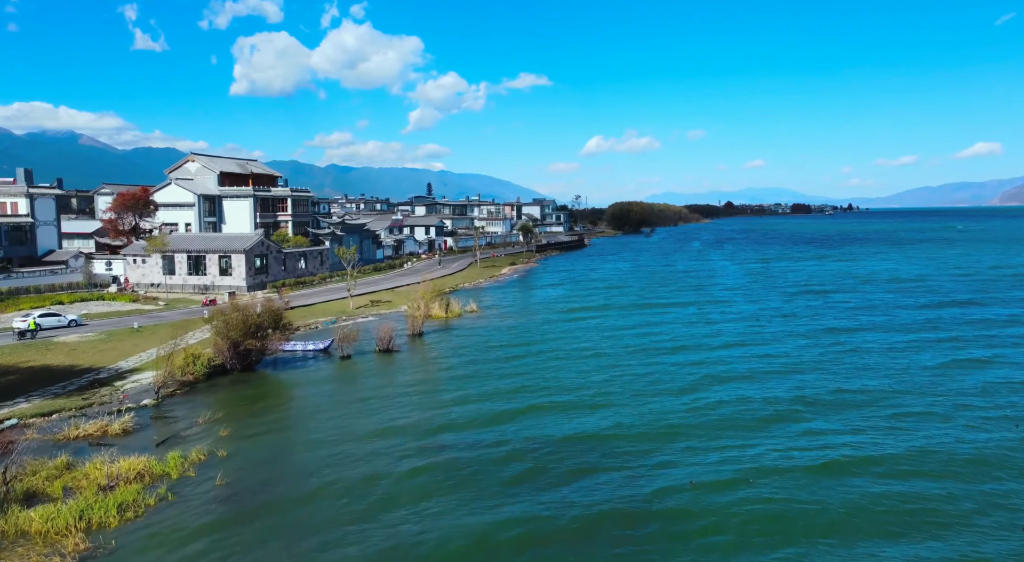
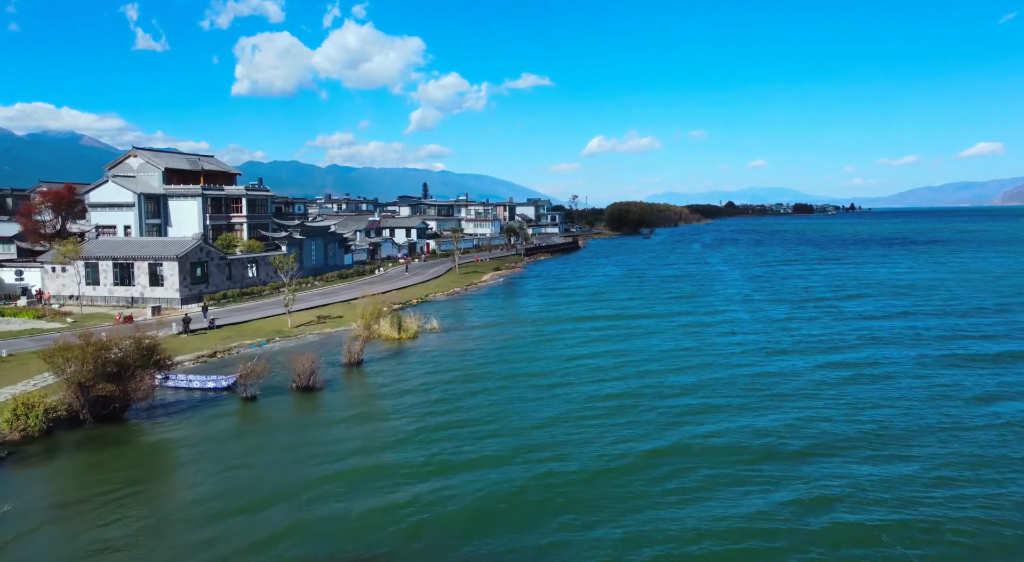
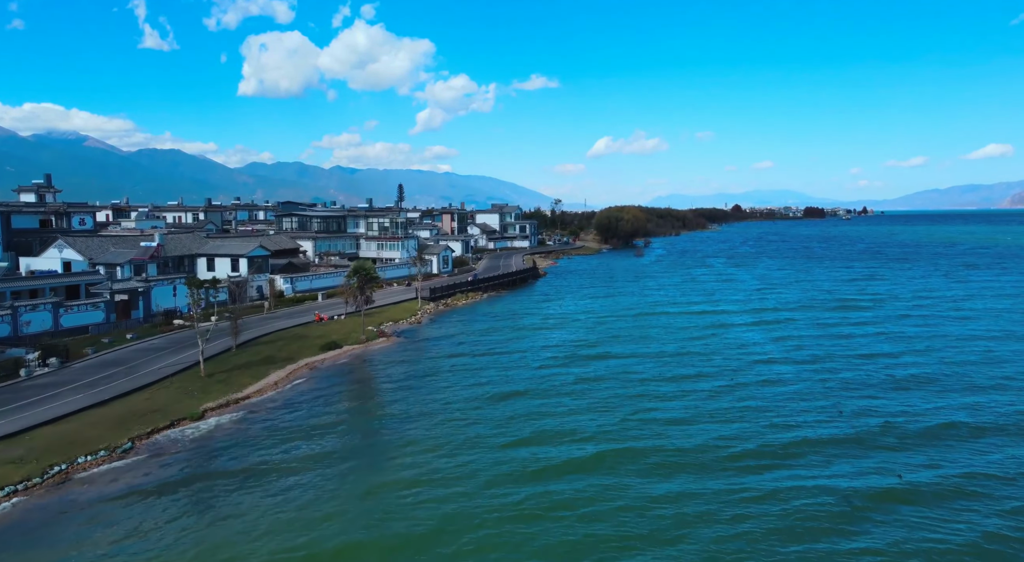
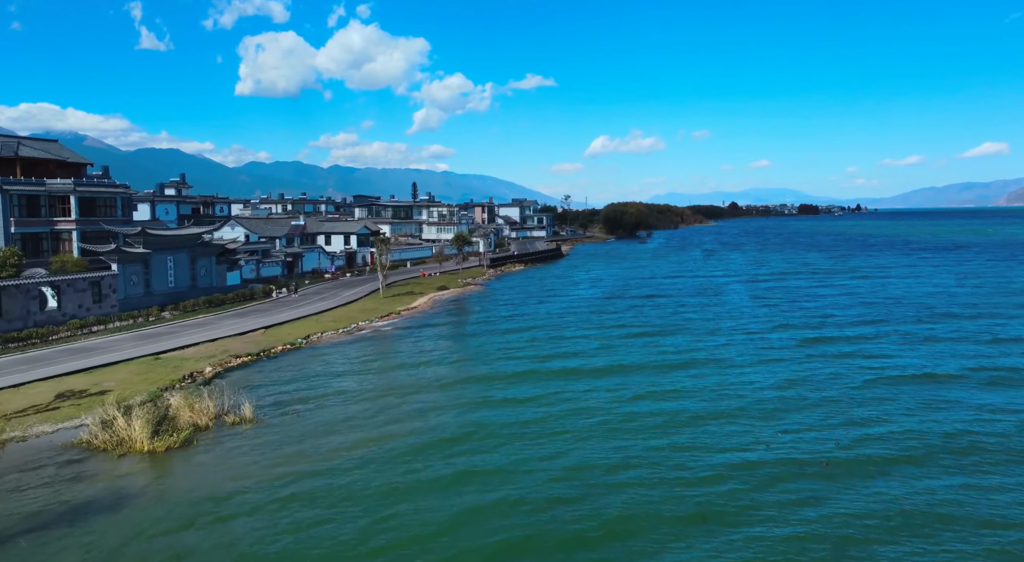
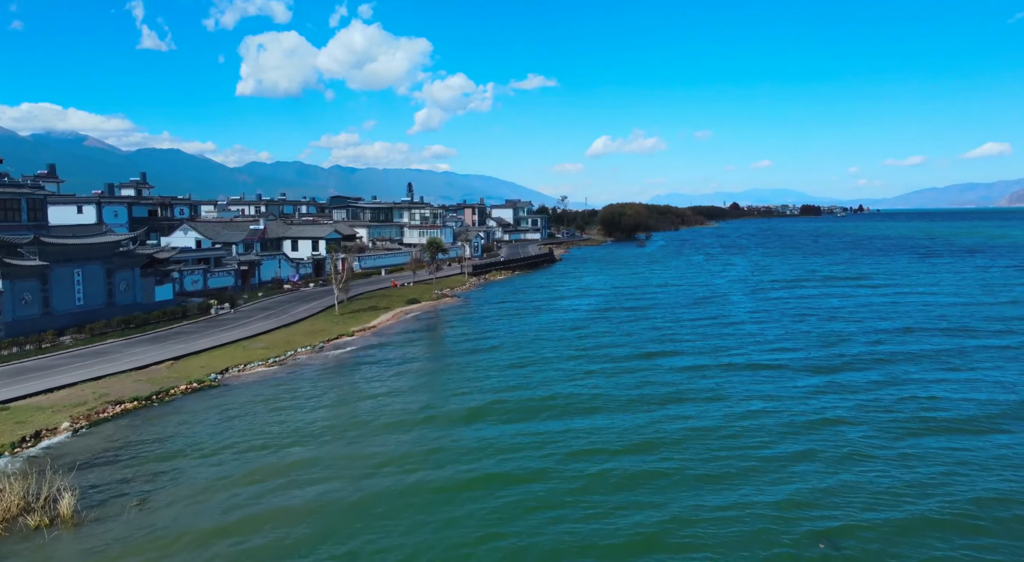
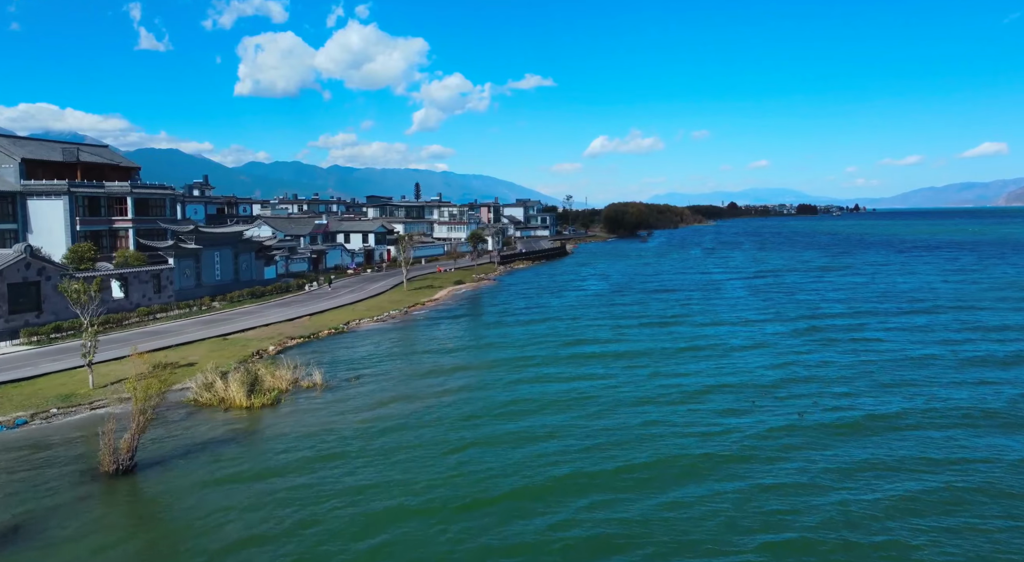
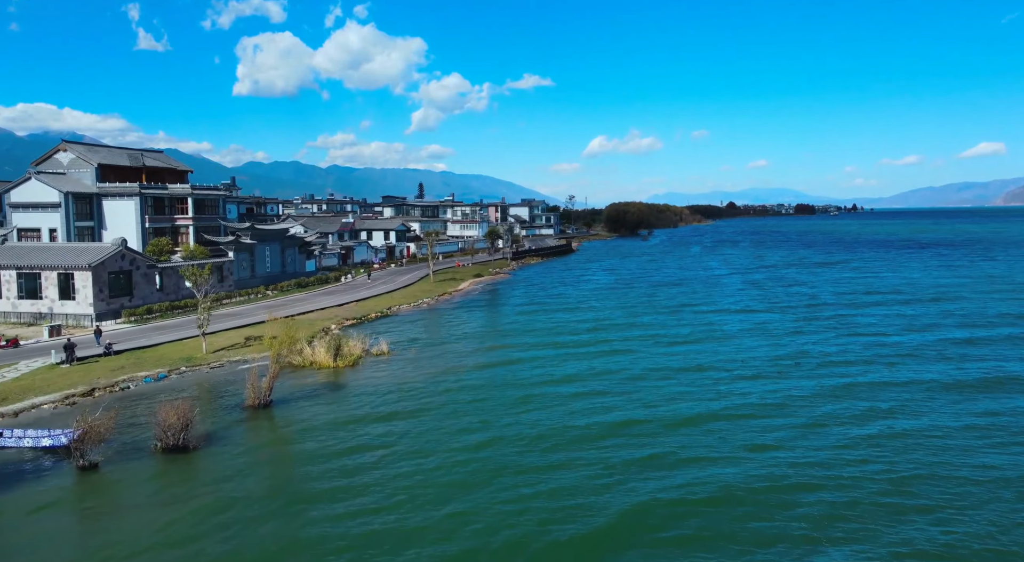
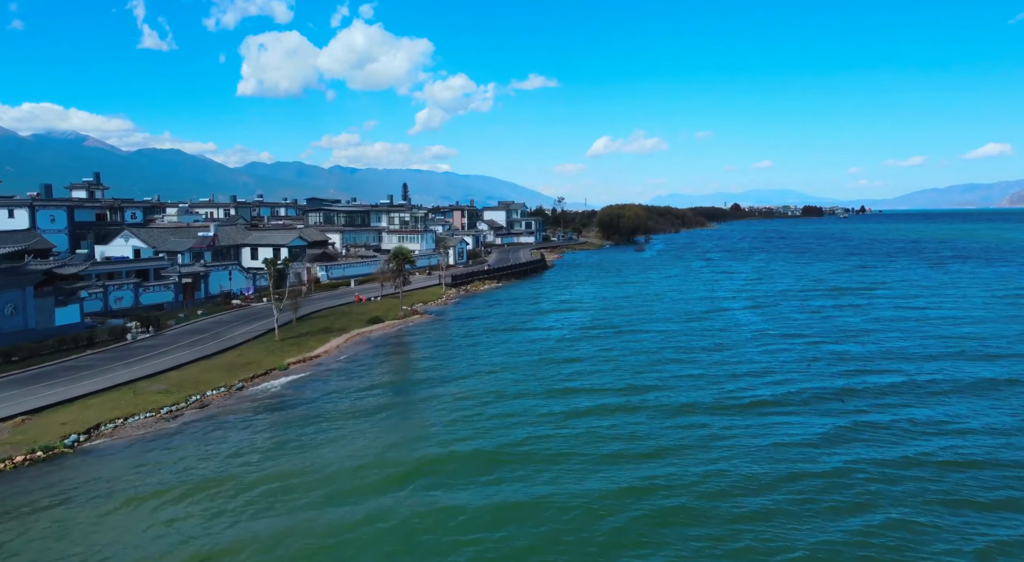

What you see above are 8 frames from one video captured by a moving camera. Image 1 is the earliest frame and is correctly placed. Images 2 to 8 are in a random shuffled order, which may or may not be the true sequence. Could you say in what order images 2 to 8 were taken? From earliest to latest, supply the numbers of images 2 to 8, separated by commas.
2, 7, 6, 4, 5, 8, 3
